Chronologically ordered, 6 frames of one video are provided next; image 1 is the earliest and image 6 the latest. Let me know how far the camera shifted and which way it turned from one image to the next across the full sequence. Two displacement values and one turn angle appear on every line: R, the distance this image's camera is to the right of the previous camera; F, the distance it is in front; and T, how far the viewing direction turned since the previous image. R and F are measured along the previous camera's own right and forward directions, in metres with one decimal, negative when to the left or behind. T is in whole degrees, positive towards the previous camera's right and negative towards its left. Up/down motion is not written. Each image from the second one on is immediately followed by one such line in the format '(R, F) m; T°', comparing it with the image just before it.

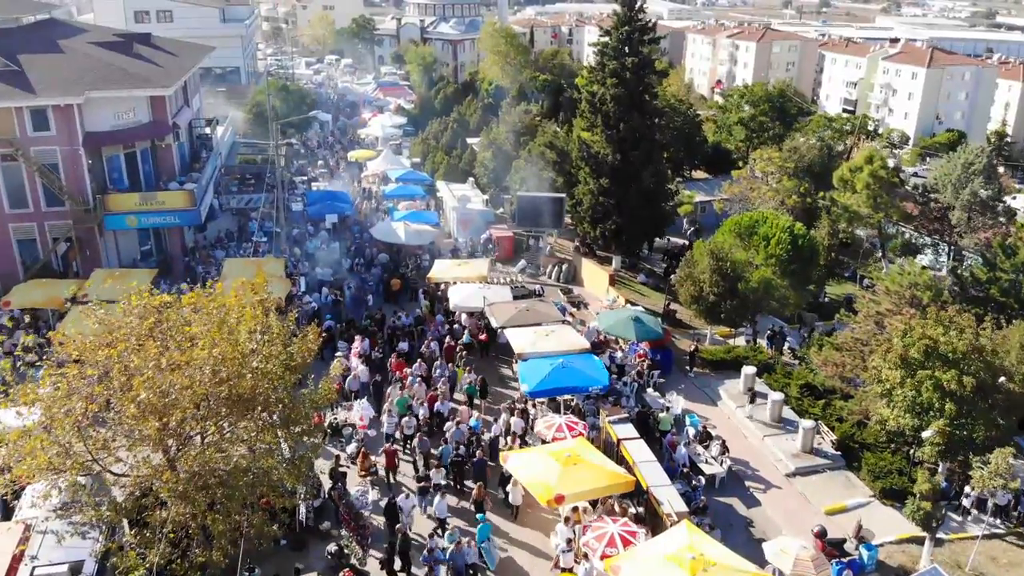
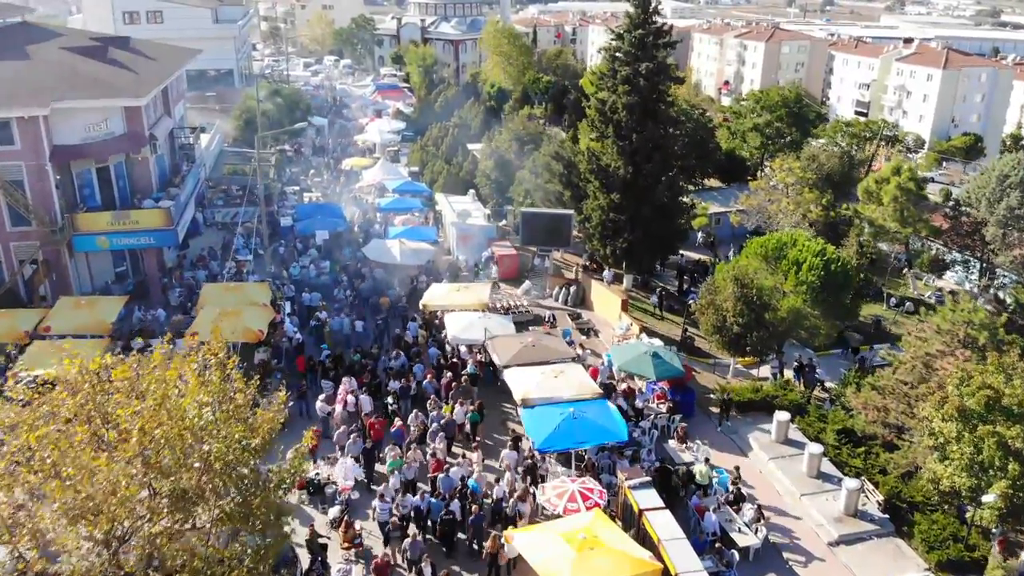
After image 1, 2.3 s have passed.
(-0.1, +2.5) m; 0°
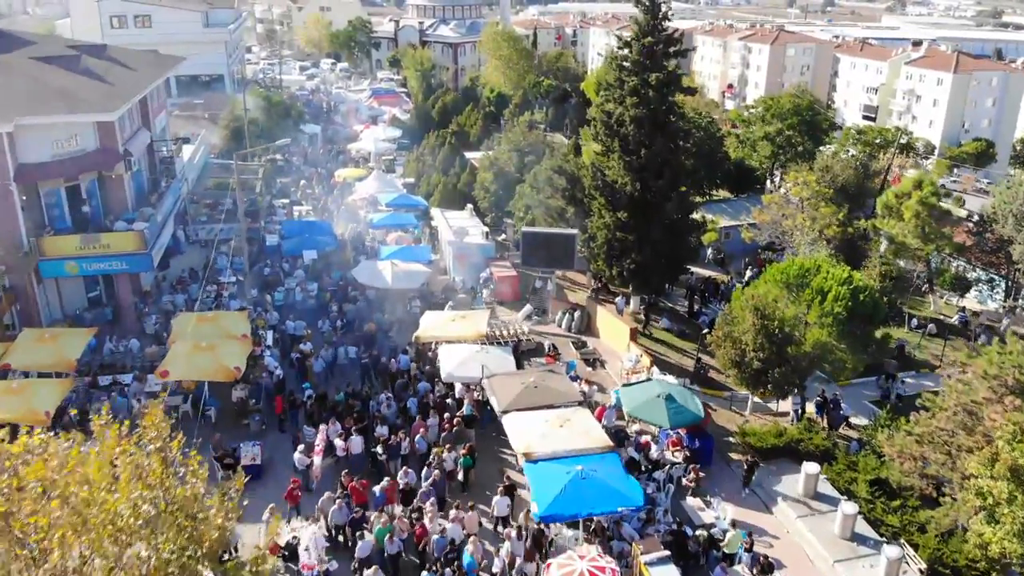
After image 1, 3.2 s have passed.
(0.0, +2.0) m; 0°
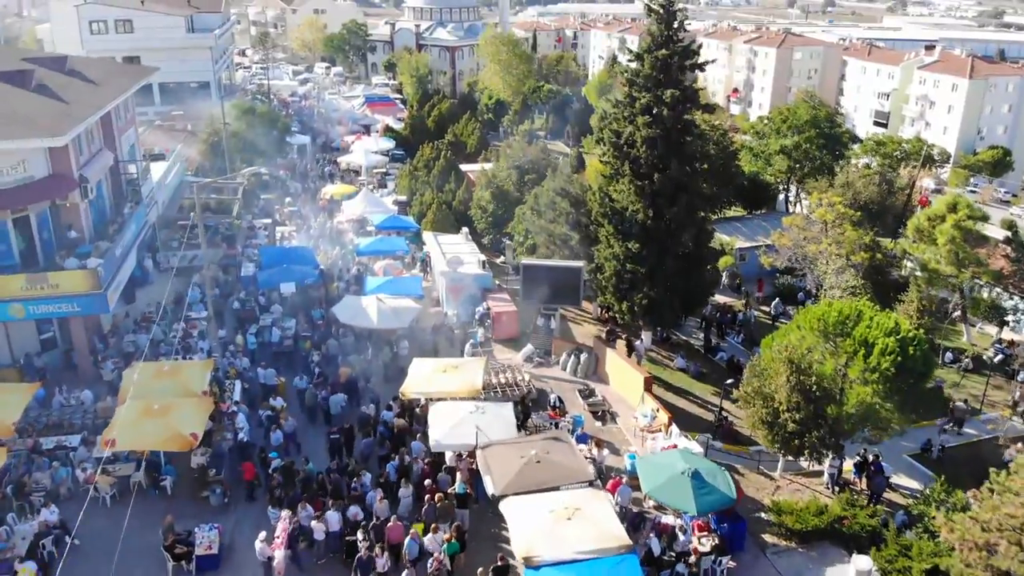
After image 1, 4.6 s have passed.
(0.0, +3.0) m; 0°
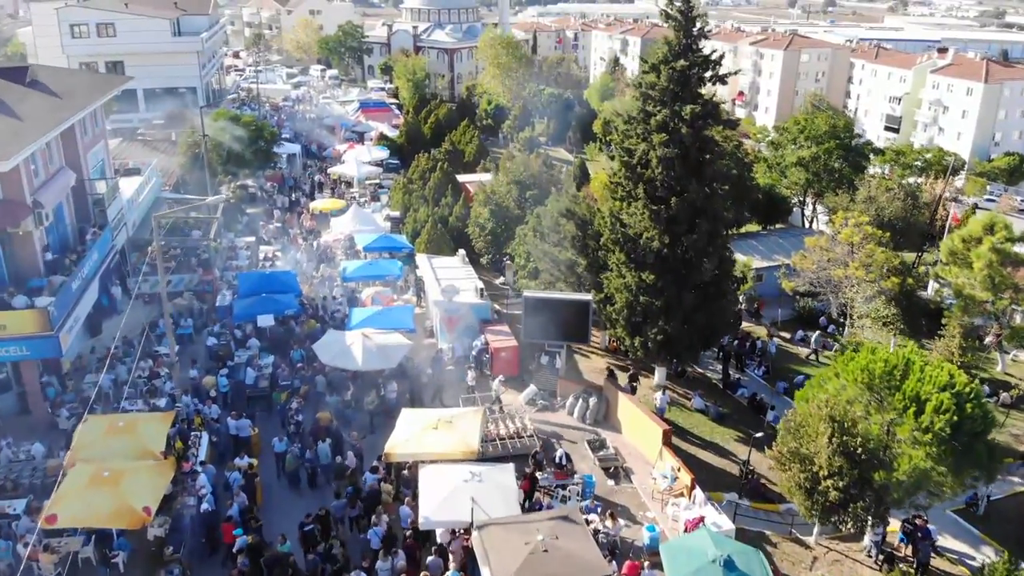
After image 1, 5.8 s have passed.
(0.0, +2.6) m; 0°
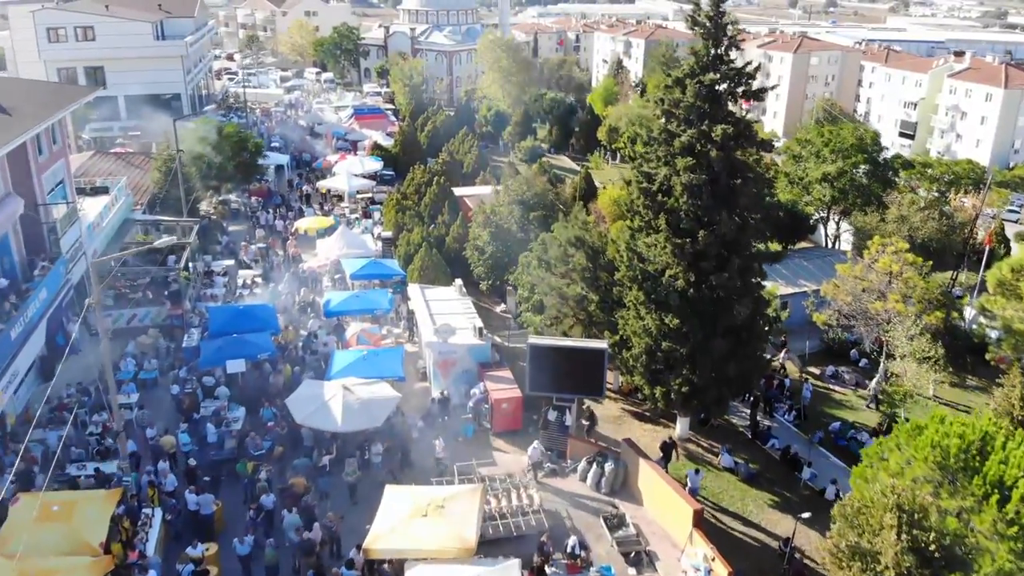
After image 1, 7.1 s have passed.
(-0.1, +3.1) m; 0°
